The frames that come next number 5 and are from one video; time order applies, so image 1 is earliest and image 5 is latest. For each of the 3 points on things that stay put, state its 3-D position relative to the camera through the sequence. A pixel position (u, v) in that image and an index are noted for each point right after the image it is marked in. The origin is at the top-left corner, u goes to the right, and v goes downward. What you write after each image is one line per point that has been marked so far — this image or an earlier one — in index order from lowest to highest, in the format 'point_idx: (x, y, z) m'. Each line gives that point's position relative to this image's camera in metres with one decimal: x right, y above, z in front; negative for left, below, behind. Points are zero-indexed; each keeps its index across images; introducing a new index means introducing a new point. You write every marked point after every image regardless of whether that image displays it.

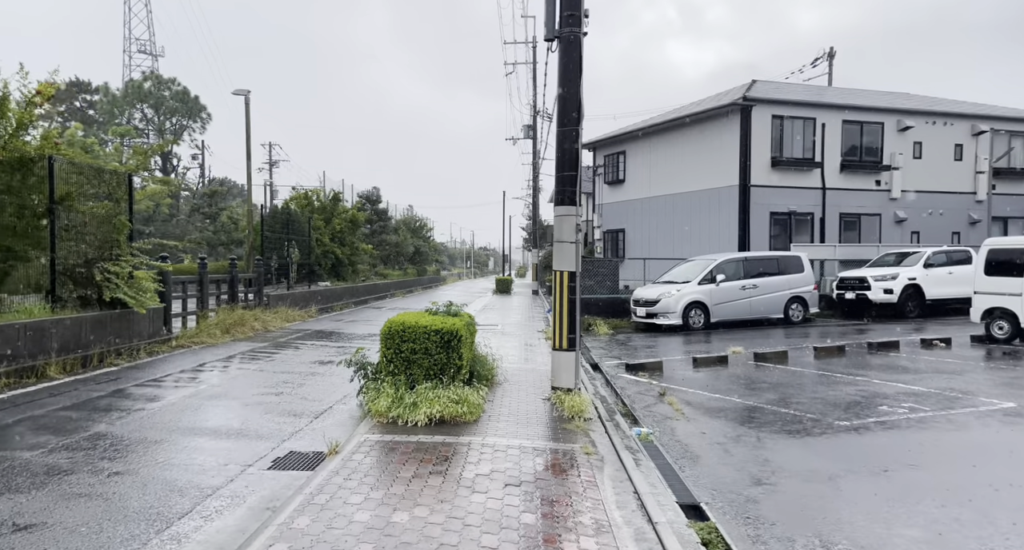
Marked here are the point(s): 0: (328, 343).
0: (-3.7, -1.4, +11.3) m
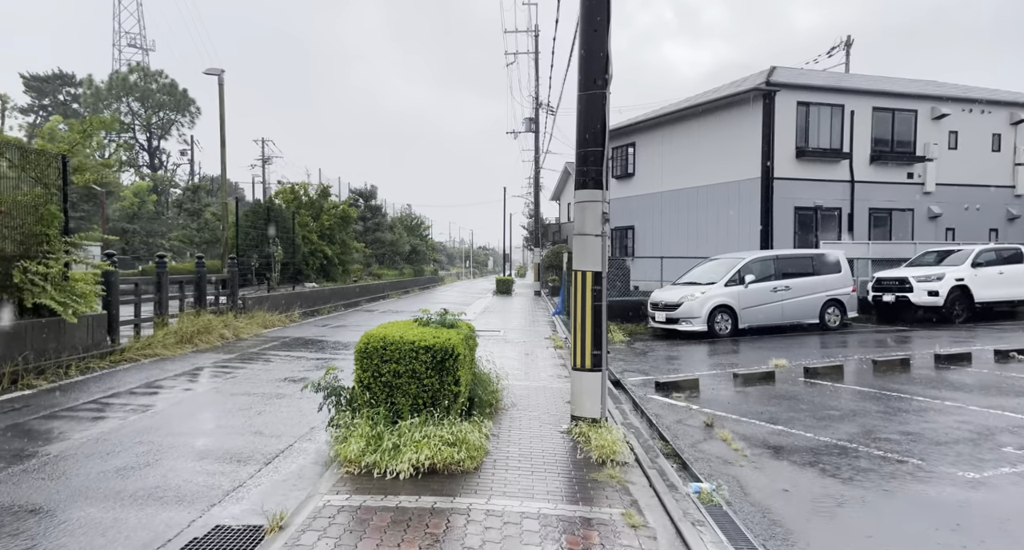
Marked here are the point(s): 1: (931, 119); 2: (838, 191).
0: (-3.6, -1.4, +9.8) m
1: (+13.3, +5.0, +17.8) m
2: (+10.1, +2.6, +17.4) m
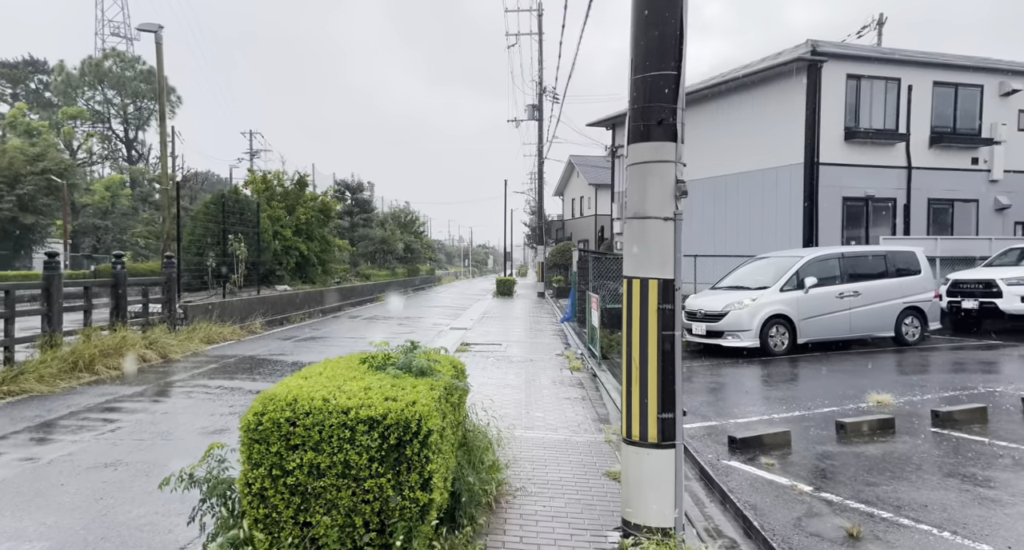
0: (-3.6, -1.4, +7.4) m
1: (+13.4, +4.9, +15.4) m
2: (+10.2, +2.6, +15.0) m
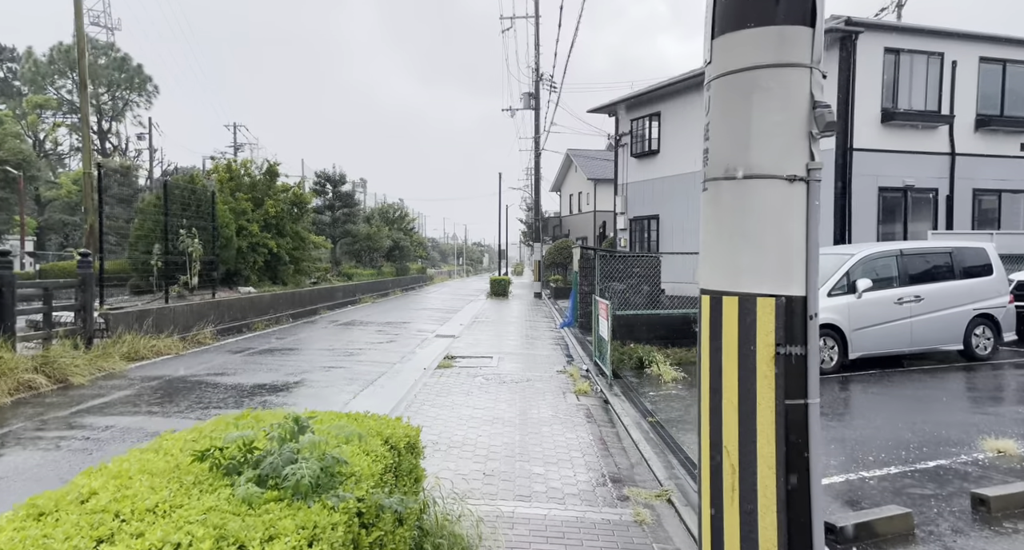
0: (-3.7, -1.5, +5.7) m
1: (+13.3, +4.9, +13.7) m
2: (+10.1, +2.6, +13.3) m
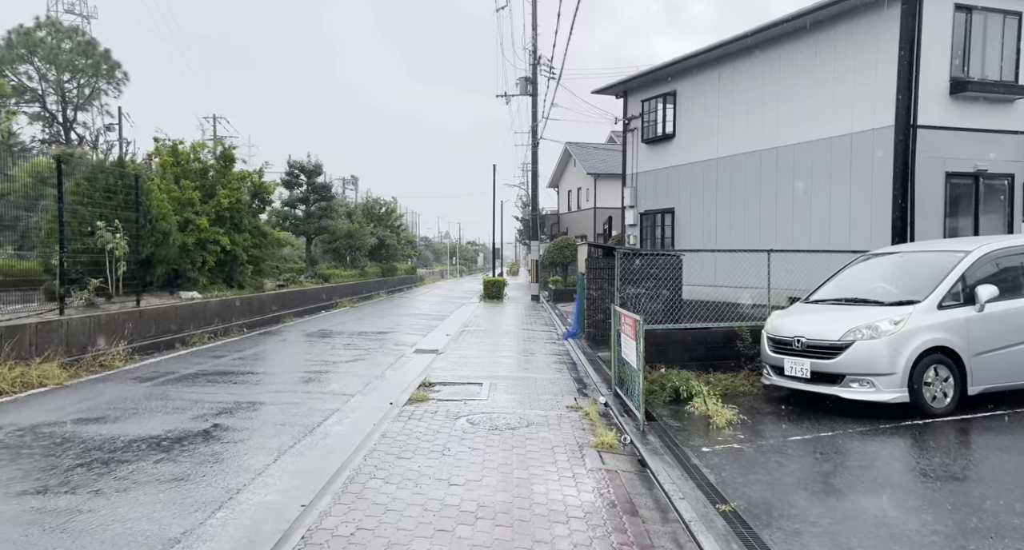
0: (-3.7, -1.5, +3.4) m
1: (+13.2, +4.9, +11.6) m
2: (+10.0, +2.6, +11.2) m
